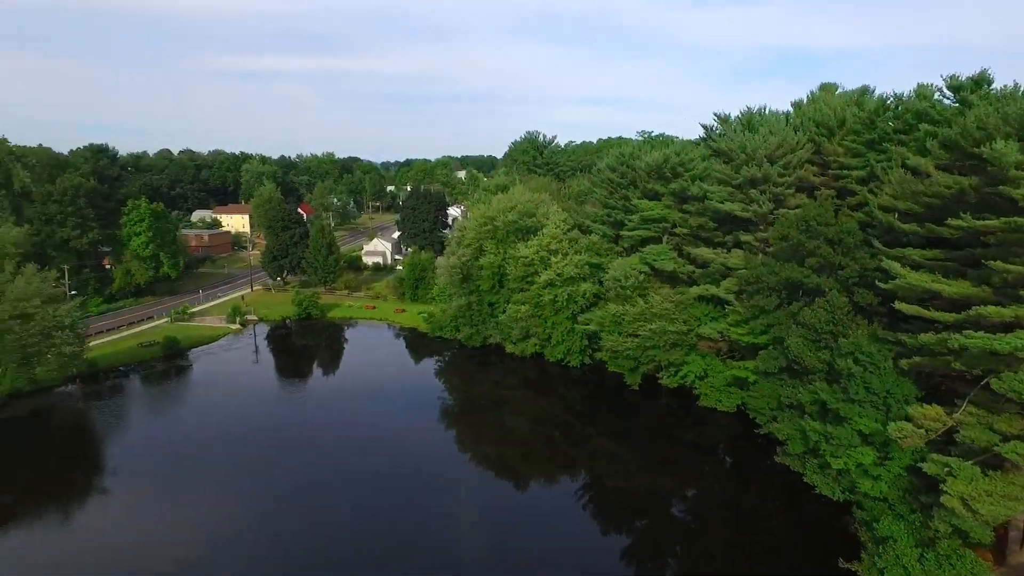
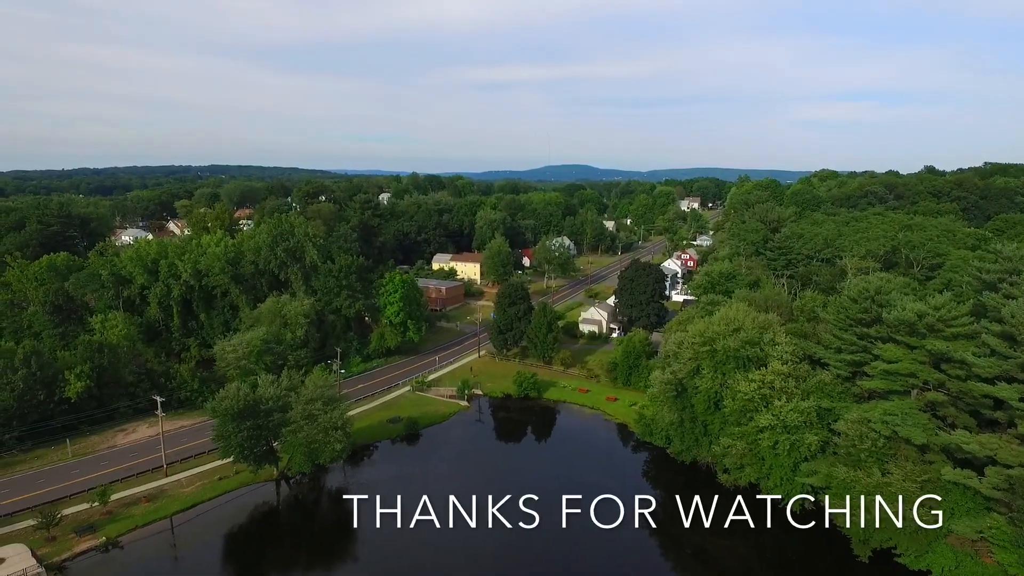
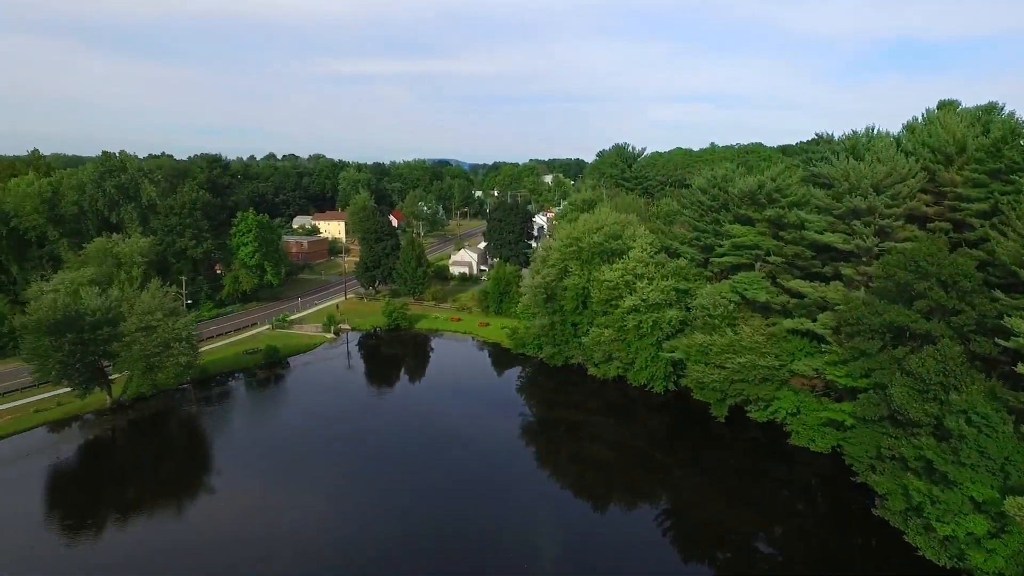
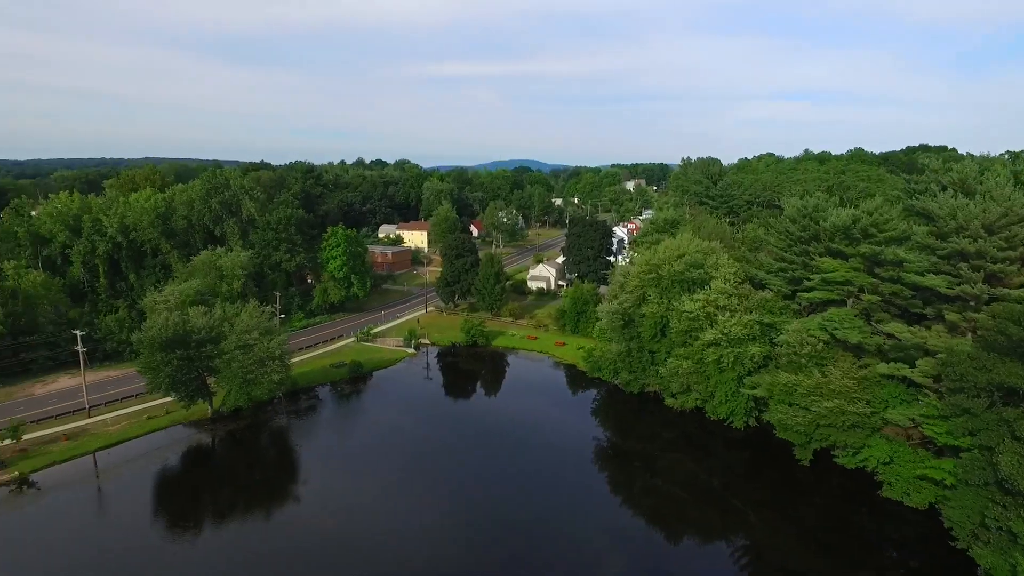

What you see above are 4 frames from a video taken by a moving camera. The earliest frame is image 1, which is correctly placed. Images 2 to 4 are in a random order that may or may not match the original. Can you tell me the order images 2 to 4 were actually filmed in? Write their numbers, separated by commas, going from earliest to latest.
3, 4, 2
